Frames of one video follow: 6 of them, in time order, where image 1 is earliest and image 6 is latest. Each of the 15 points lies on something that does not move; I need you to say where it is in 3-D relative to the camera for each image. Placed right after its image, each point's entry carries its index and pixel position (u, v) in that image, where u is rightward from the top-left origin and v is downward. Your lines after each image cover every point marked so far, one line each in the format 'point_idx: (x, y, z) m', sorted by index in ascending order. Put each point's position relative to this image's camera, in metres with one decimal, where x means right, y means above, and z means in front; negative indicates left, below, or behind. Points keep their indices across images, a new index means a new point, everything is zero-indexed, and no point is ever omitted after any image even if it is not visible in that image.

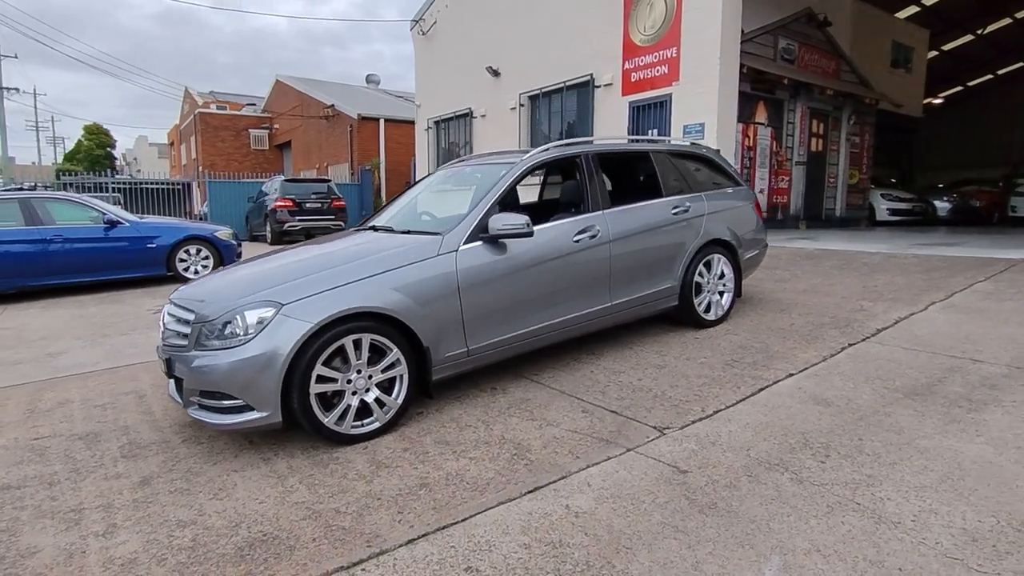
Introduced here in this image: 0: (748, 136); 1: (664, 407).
0: (+4.6, +2.9, +11.5) m
1: (+1.0, -0.8, +3.8) m
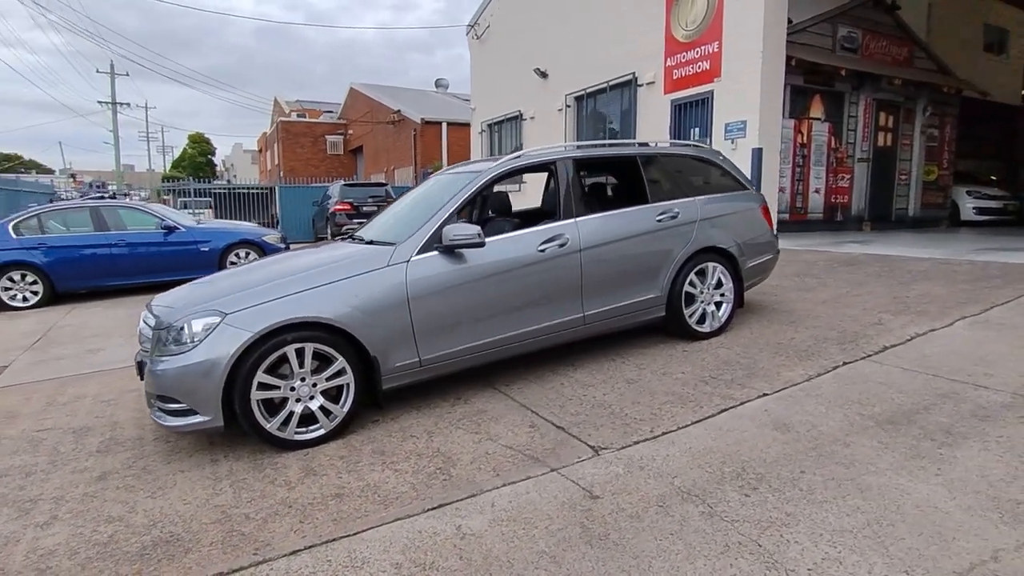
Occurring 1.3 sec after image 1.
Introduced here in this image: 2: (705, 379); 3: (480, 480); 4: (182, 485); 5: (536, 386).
0: (+5.2, +2.8, +10.8) m
1: (+0.6, -0.9, +3.7) m
2: (+1.4, -0.7, +4.3) m
3: (-0.2, -1.0, +3.1) m
4: (-1.8, -1.1, +3.3) m
5: (+0.2, -0.7, +4.5) m
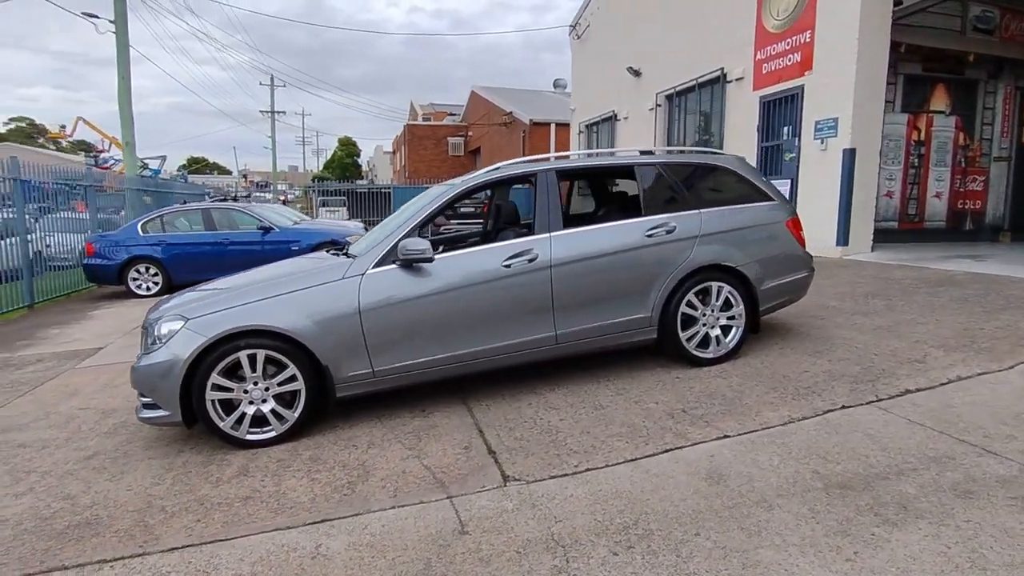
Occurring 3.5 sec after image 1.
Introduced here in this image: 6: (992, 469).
0: (+6.4, +2.5, +9.4) m
1: (+0.2, -1.0, +3.5) m
2: (+1.1, -0.8, +3.9) m
3: (-0.7, -1.1, +3.1) m
4: (-2.3, -1.1, +3.7) m
5: (-0.1, -0.9, +4.4) m
6: (+2.3, -0.9, +2.8) m
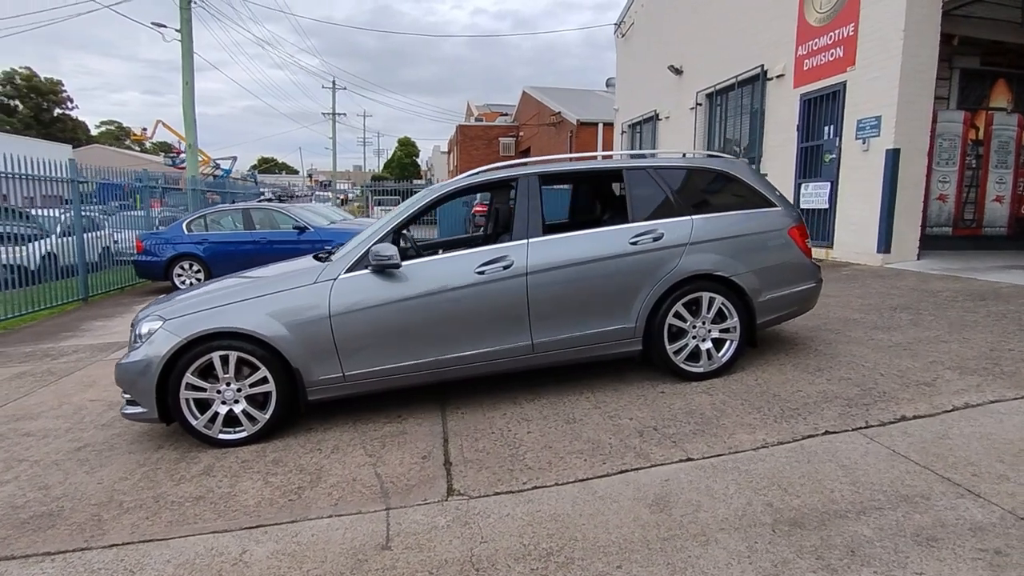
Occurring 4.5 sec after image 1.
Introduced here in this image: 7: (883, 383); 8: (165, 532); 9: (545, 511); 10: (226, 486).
0: (+6.7, +2.3, +8.6) m
1: (-0.1, -1.0, +3.4) m
2: (+0.8, -0.9, +3.7) m
3: (-1.0, -1.2, +3.1) m
4: (-2.6, -1.1, +3.8) m
5: (-0.3, -0.9, +4.3) m
6: (+2.0, -1.0, +2.5) m
7: (+2.5, -0.6, +4.0) m
8: (-1.7, -1.2, +3.0) m
9: (+0.2, -1.1, +2.9) m
10: (-1.6, -1.1, +3.4) m
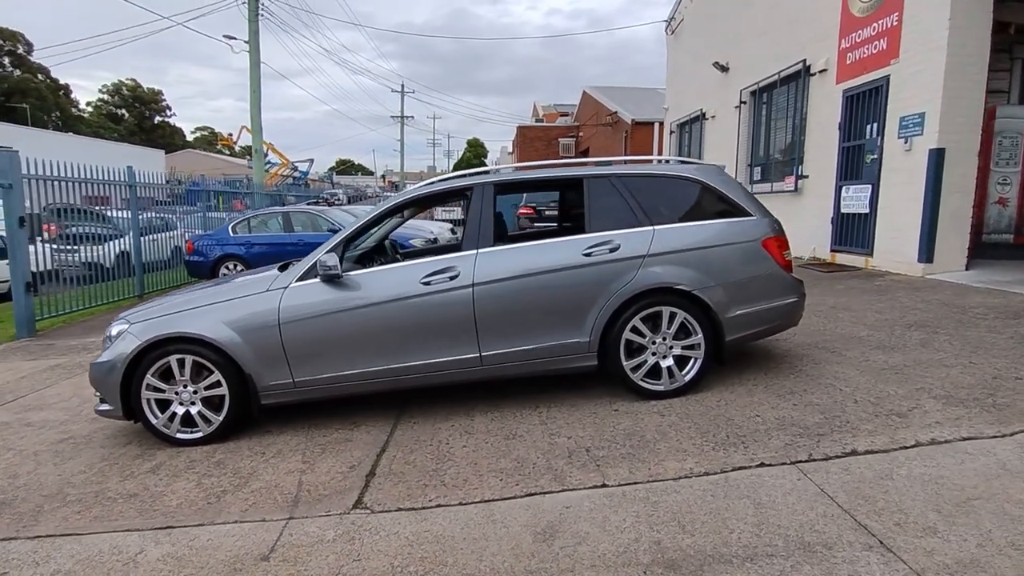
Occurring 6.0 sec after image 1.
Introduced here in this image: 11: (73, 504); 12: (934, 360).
0: (+6.9, +2.1, +7.7) m
1: (-0.6, -1.1, +3.4) m
2: (+0.4, -1.0, +3.6) m
3: (-1.5, -1.2, +3.2) m
4: (-3.0, -1.2, +4.1) m
5: (-0.6, -1.0, +4.3) m
6: (+1.4, -1.1, +2.3) m
7: (+2.1, -0.8, +3.7) m
8: (-2.3, -1.3, +3.1) m
9: (-0.4, -1.2, +2.8) m
10: (-2.1, -1.2, +3.6) m
11: (-2.5, -1.2, +3.4) m
12: (+3.1, -0.5, +4.4) m
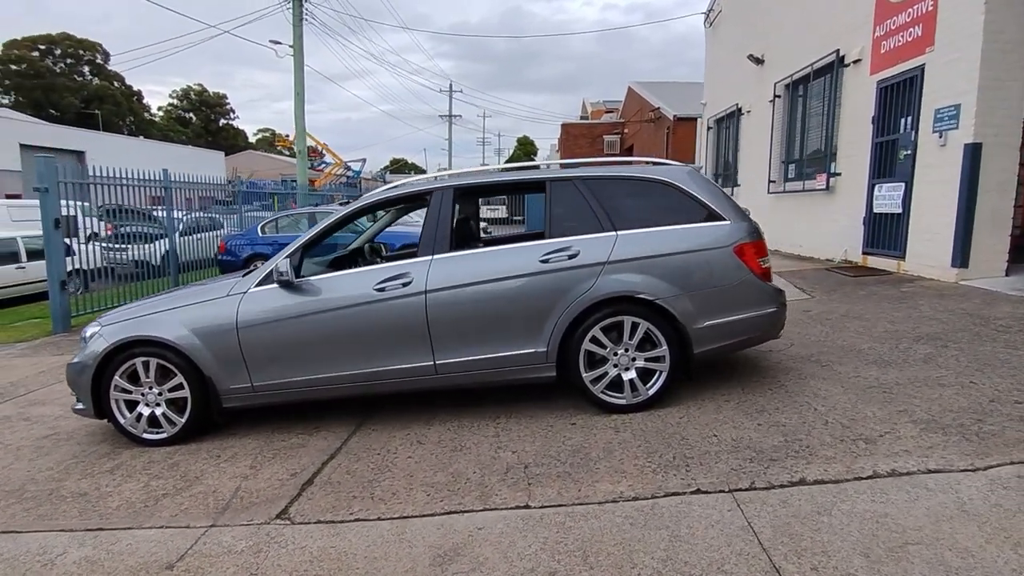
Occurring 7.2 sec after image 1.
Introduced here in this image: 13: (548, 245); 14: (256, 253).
0: (+6.9, +2.0, +6.9) m
1: (-0.9, -1.2, +3.3) m
2: (0.0, -1.0, +3.4) m
3: (-1.9, -1.2, +3.2) m
4: (-3.3, -1.2, +4.3) m
5: (-0.9, -1.0, +4.2) m
6: (+0.9, -1.1, +2.0) m
7: (+1.7, -0.8, +3.4) m
8: (-2.7, -1.3, +3.3) m
9: (-0.8, -1.2, +2.8) m
10: (-2.5, -1.2, +3.7) m
11: (-2.9, -1.3, +3.5) m
12: (+2.8, -0.6, +4.0) m
13: (+0.3, +0.3, +4.0) m
14: (-5.3, +0.7, +12.4) m
